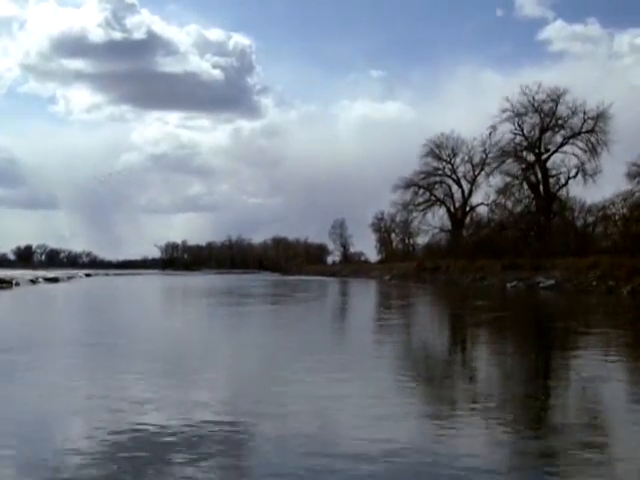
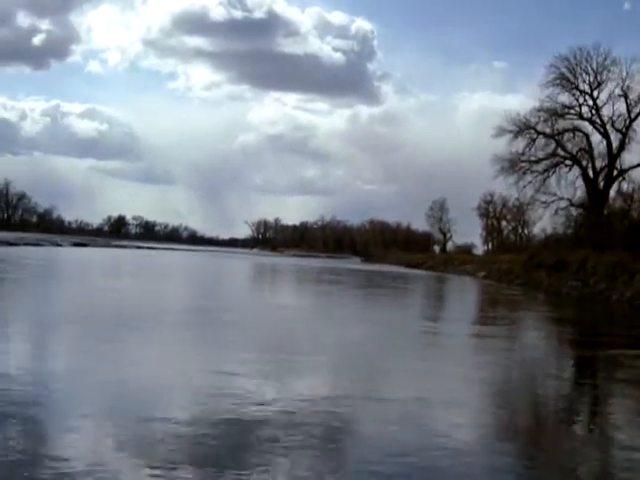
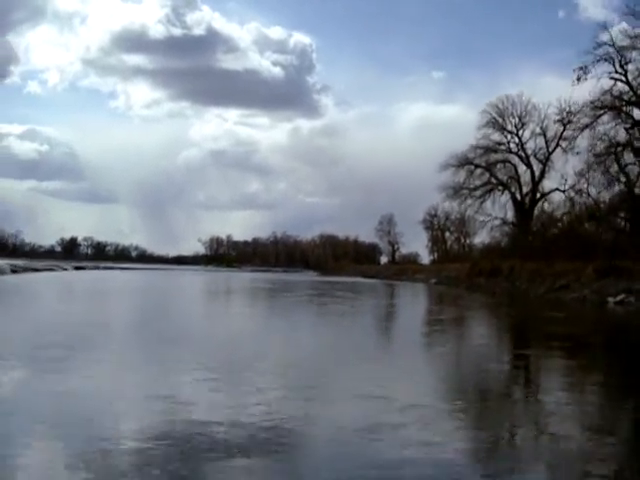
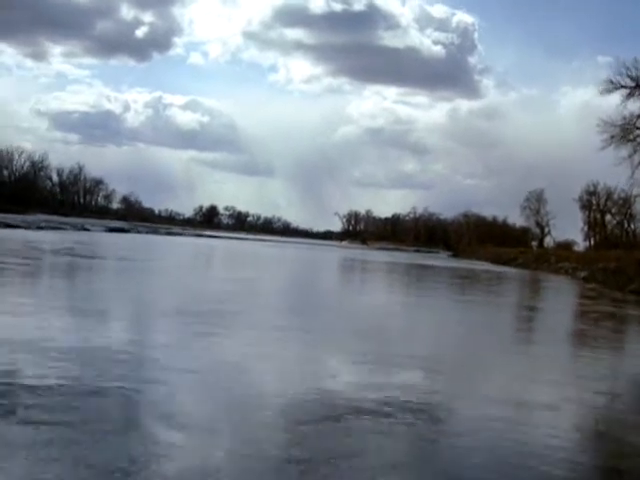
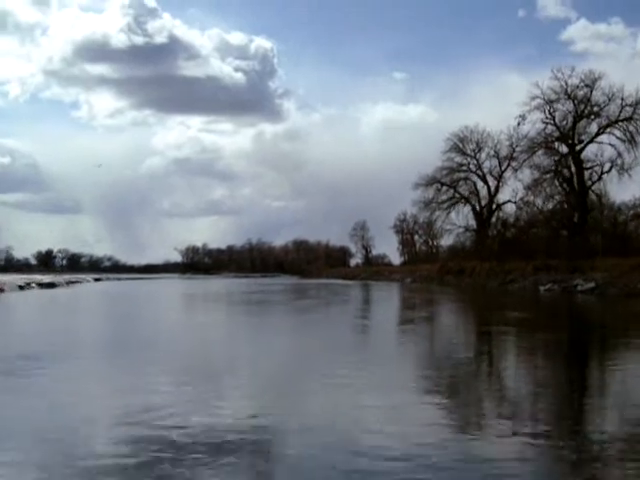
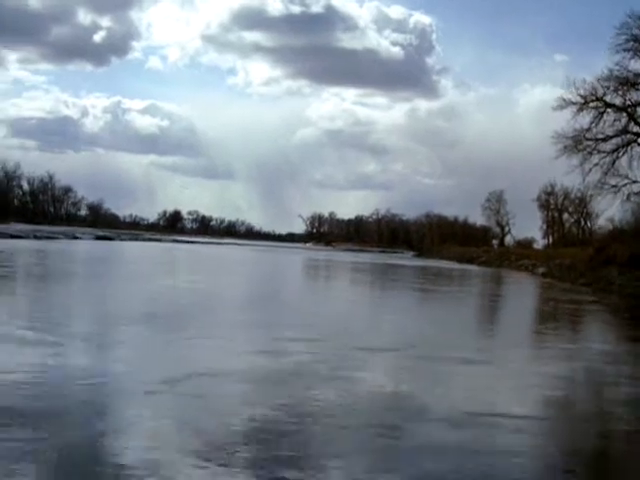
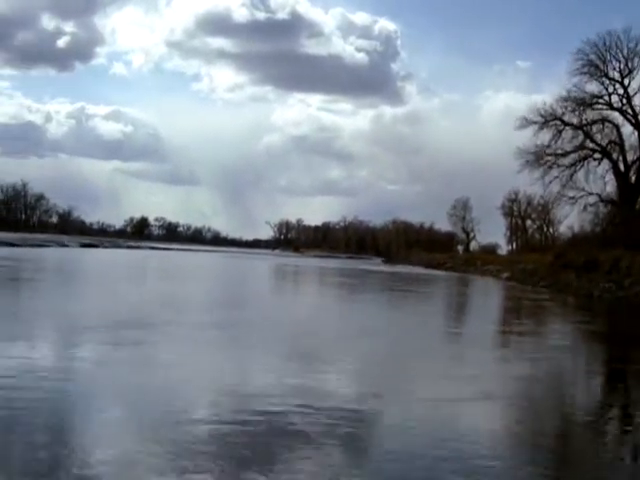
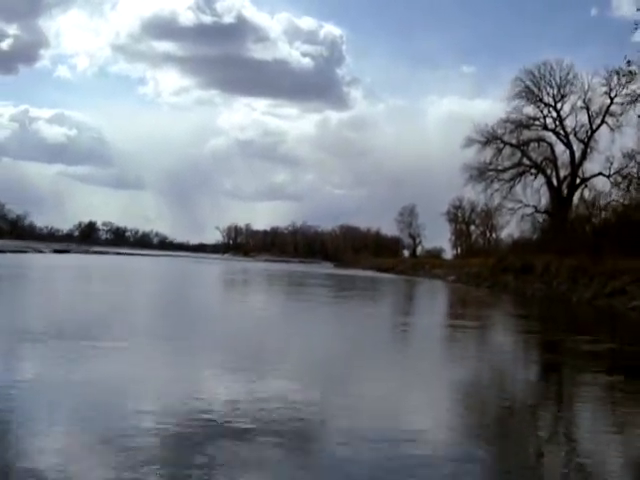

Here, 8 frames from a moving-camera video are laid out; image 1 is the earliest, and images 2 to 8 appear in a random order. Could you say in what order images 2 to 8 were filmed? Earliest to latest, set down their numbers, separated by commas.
5, 3, 8, 2, 7, 6, 4
